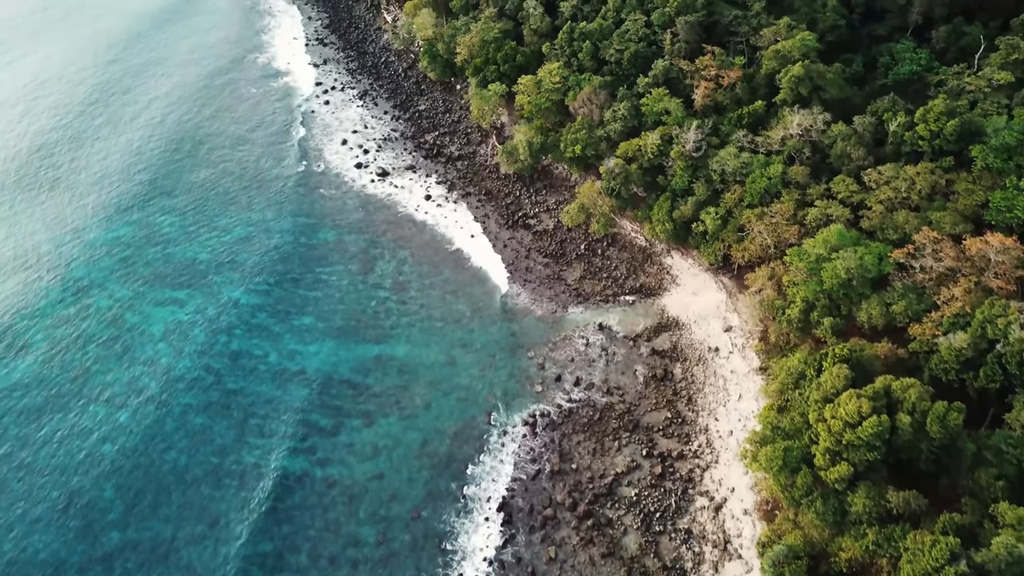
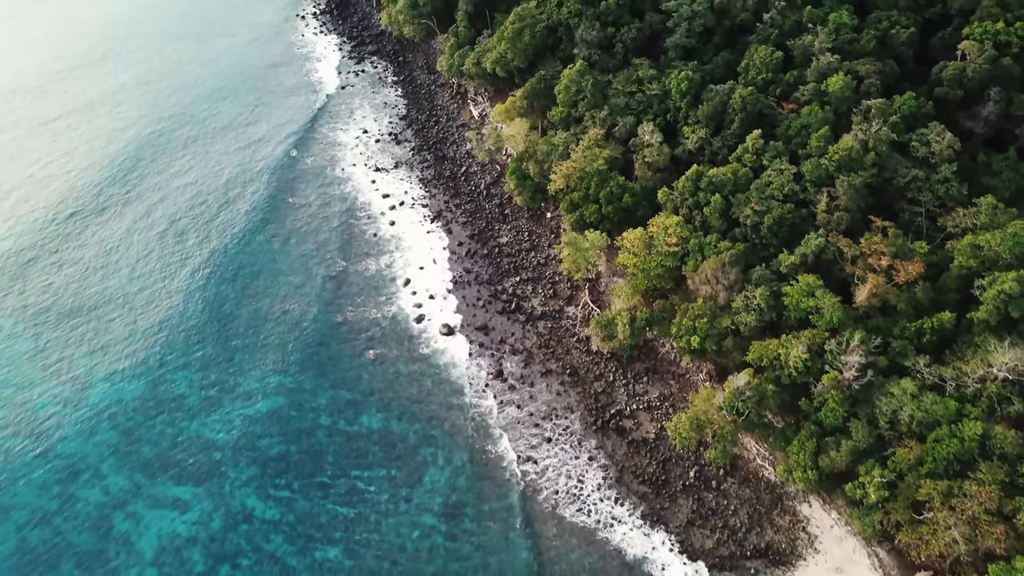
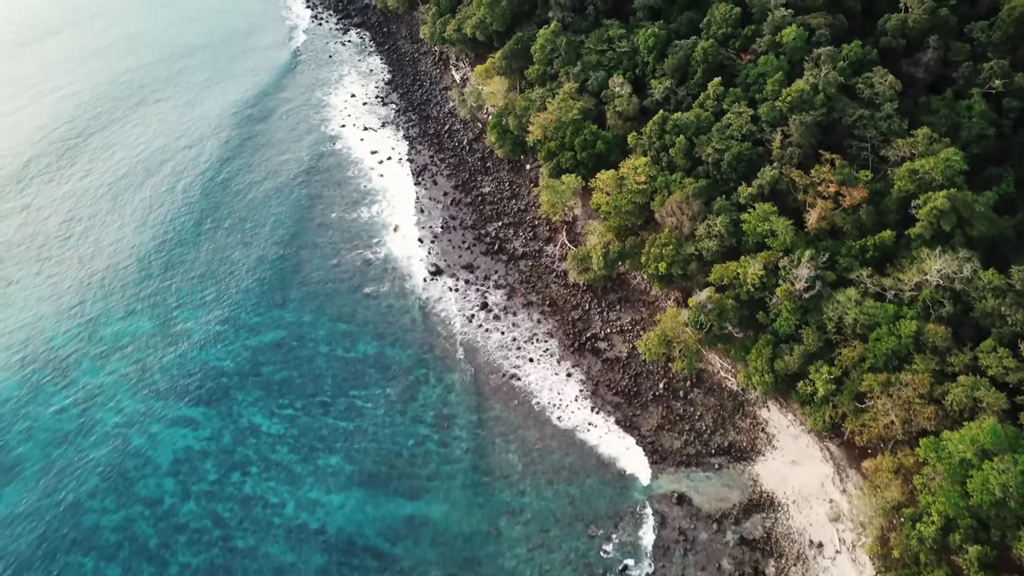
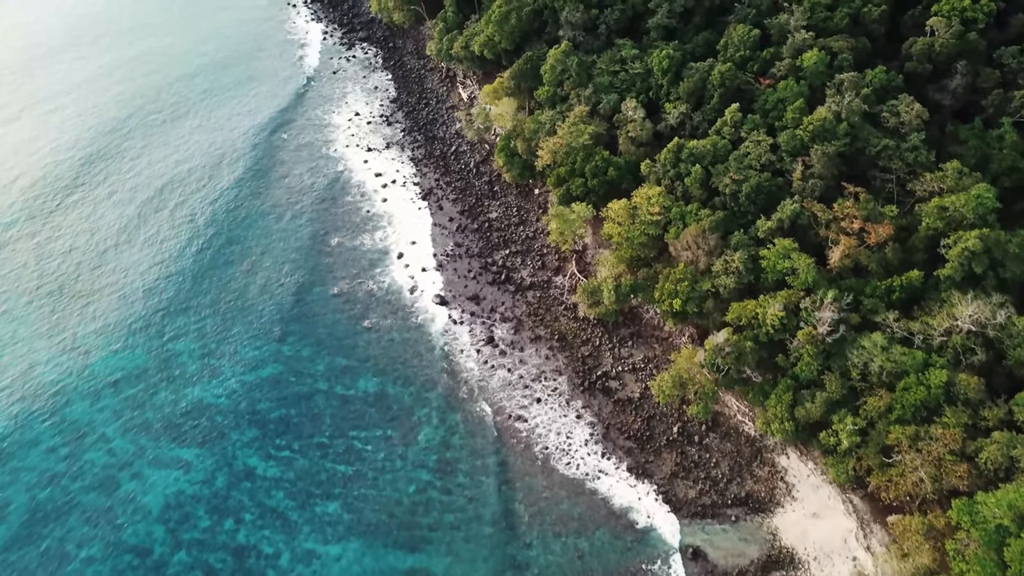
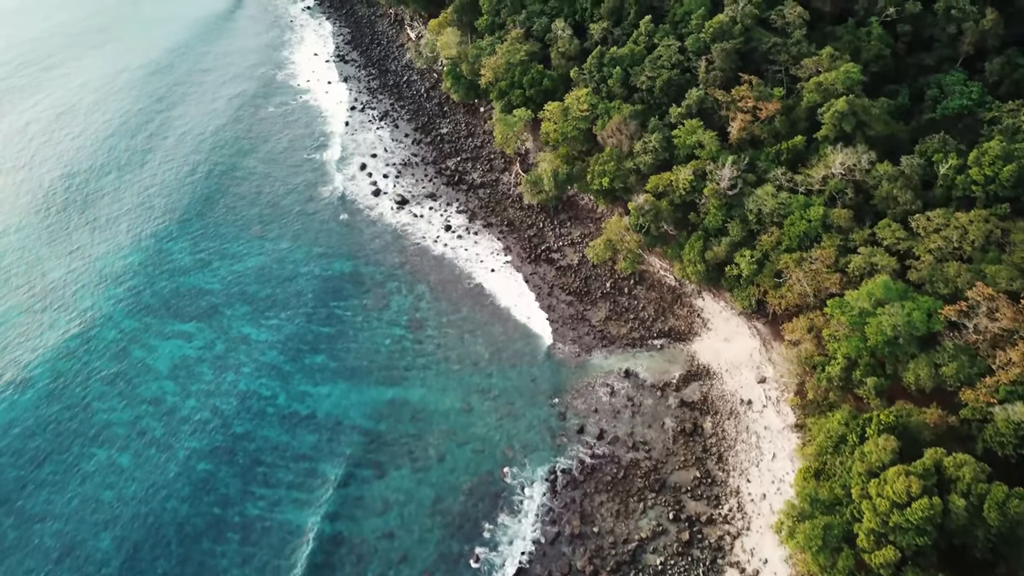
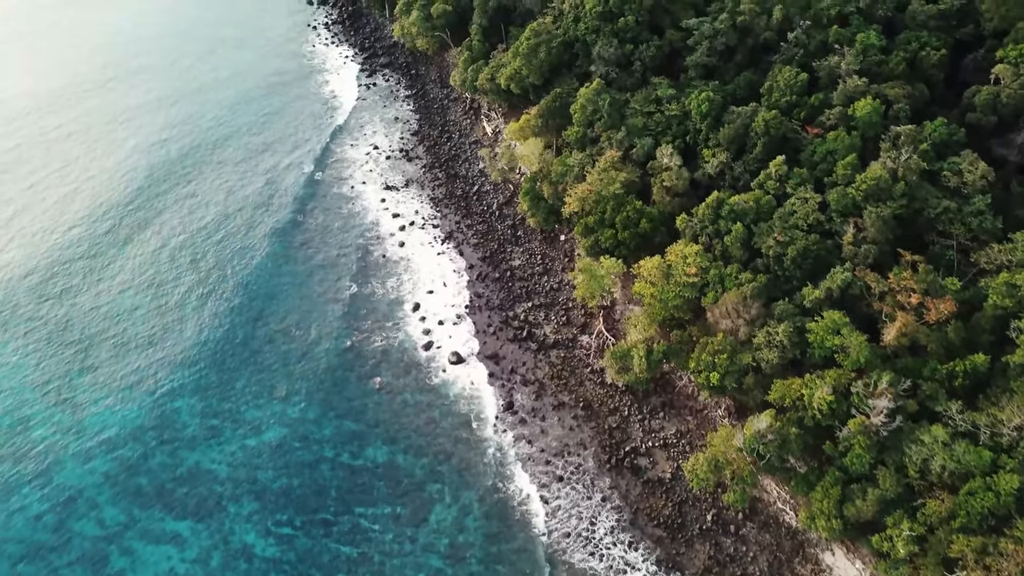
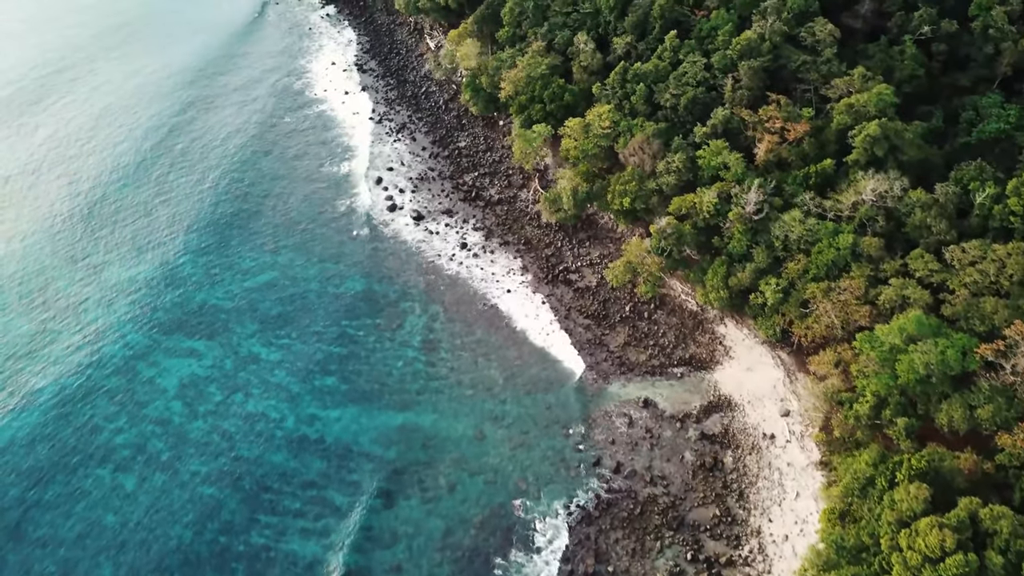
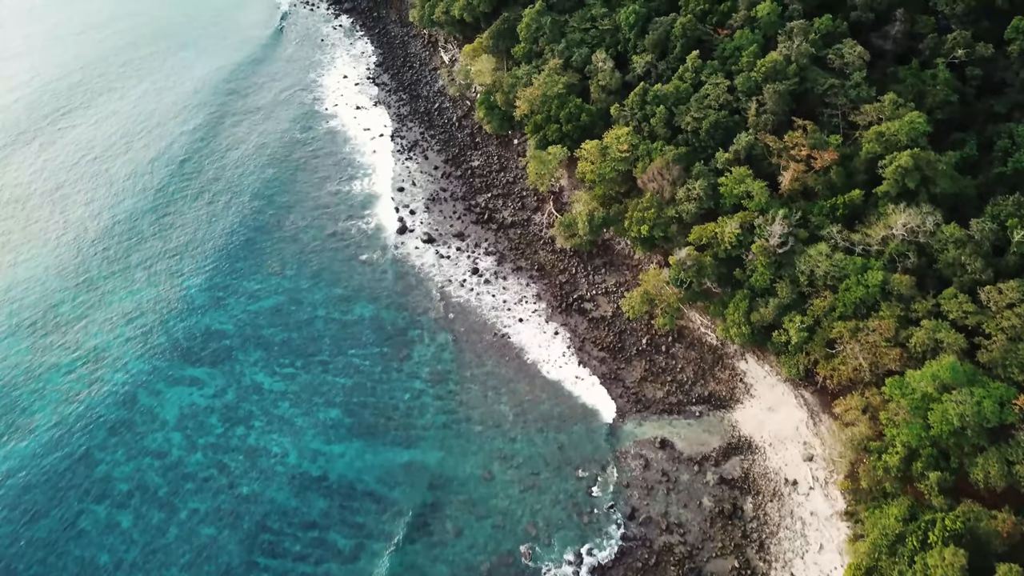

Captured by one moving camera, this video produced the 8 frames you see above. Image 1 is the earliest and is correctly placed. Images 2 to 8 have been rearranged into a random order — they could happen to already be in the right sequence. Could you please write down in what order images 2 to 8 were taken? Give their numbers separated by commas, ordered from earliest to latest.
5, 7, 8, 3, 4, 2, 6
